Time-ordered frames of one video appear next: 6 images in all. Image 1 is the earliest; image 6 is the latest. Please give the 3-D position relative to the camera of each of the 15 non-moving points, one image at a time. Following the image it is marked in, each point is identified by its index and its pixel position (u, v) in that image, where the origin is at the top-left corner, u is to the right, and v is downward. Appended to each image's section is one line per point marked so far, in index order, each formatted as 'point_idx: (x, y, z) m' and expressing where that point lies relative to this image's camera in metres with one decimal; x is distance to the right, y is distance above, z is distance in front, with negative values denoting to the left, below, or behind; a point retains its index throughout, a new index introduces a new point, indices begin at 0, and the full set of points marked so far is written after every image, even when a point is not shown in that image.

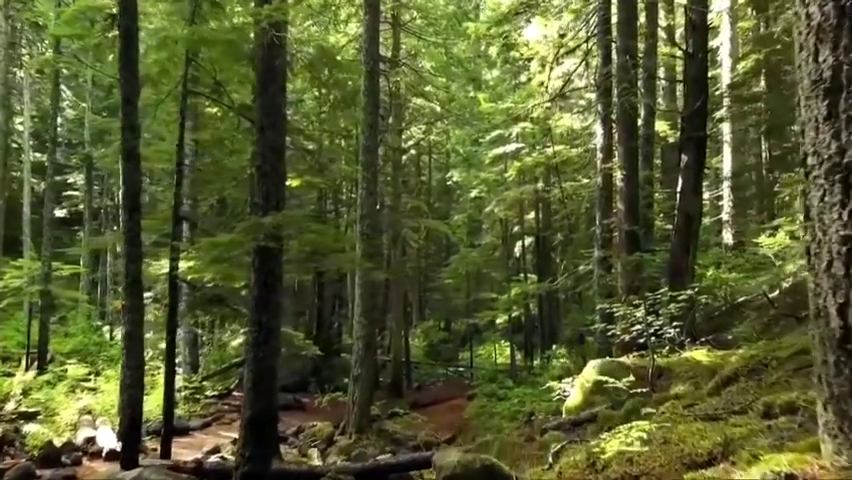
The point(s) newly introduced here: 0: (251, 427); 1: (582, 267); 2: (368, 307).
0: (-2.1, -2.3, +7.8) m
1: (+3.8, -0.7, +15.6) m
2: (-1.5, -1.7, +16.6) m
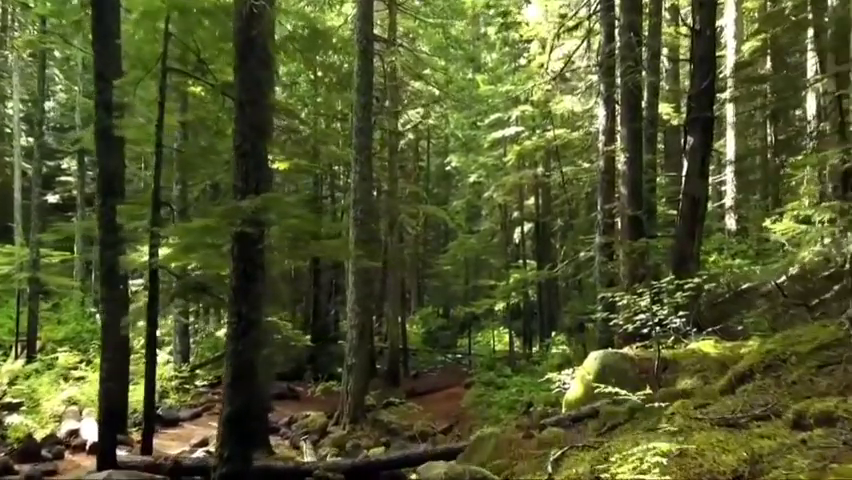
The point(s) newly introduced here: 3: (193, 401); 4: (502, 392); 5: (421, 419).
0: (-2.2, -2.1, +7.3) m
1: (+3.7, -0.3, +15.1) m
2: (-1.6, -1.4, +16.1) m
3: (-6.2, -4.3, +17.2) m
4: (+2.3, -4.6, +19.1) m
5: (-0.1, -5.0, +18.0) m
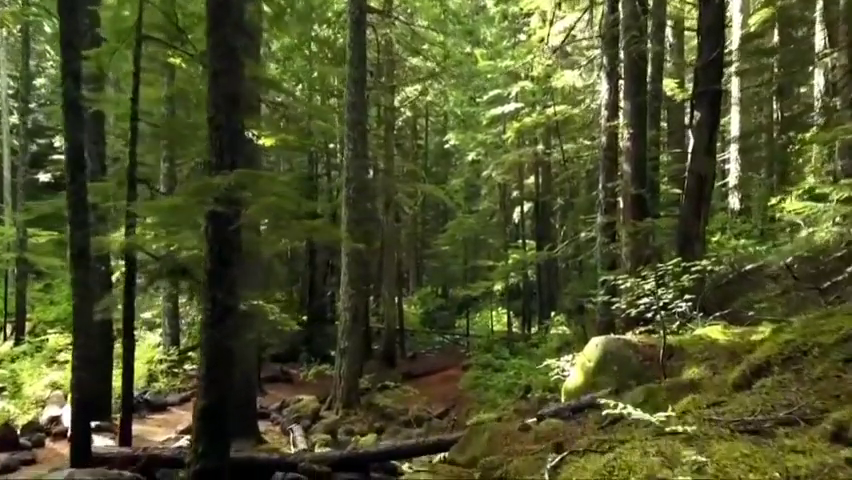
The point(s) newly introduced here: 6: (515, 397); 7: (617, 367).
0: (-2.3, -1.9, +6.8) m
1: (+3.6, +0.1, +14.6) m
2: (-1.7, -0.9, +15.6) m
3: (-6.4, -3.8, +16.8) m
4: (+2.1, -4.0, +18.7) m
5: (-0.3, -4.5, +17.6) m
6: (+2.2, -3.9, +16.1) m
7: (+2.5, -1.7, +8.5) m
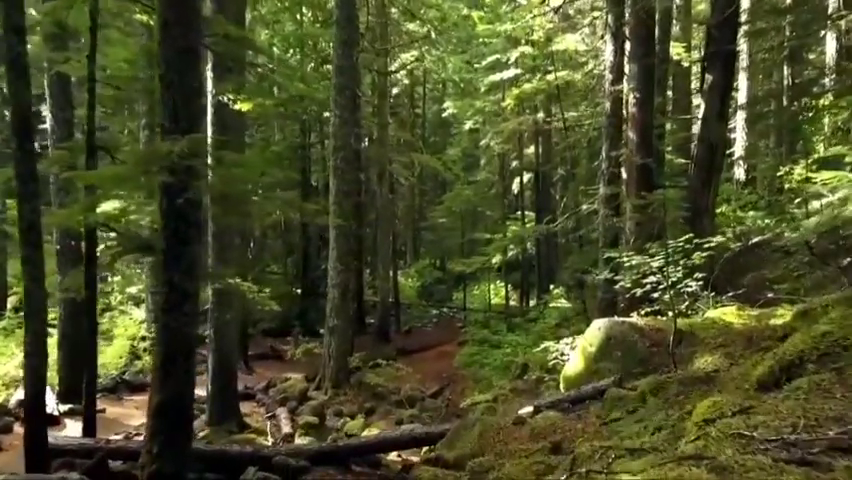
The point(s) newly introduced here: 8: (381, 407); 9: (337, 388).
0: (-2.5, -1.6, +6.1) m
1: (+3.4, +0.7, +13.8) m
2: (-1.9, -0.3, +14.8) m
3: (-6.5, -3.1, +16.2) m
4: (+2.0, -3.2, +18.1) m
5: (-0.4, -3.8, +17.0) m
6: (+2.0, -3.3, +15.4) m
7: (+2.4, -1.4, +7.8) m
8: (-1.0, -3.8, +14.6) m
9: (-2.1, -3.5, +14.9) m
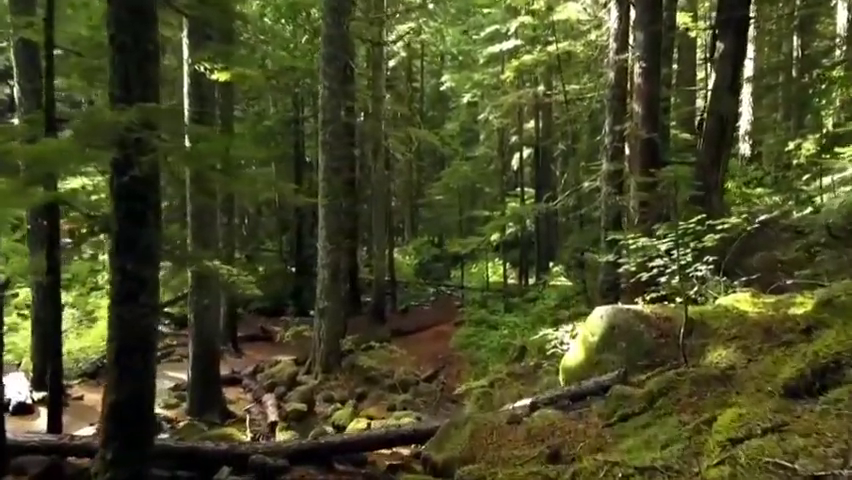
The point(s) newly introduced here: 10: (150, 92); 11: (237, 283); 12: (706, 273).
0: (-2.6, -1.5, +5.5) m
1: (+3.3, +1.2, +13.1) m
2: (-2.0, +0.2, +14.1) m
3: (-6.7, -2.6, +15.6) m
4: (+1.8, -2.6, +17.5) m
5: (-0.6, -3.2, +16.5) m
6: (+1.9, -2.8, +14.9) m
7: (+2.2, -1.2, +7.2) m
8: (-1.2, -3.3, +14.0) m
9: (-2.2, -3.0, +14.4) m
10: (-2.4, +1.3, +5.5) m
11: (-2.7, -0.6, +9.3) m
12: (+3.6, -0.4, +8.1) m
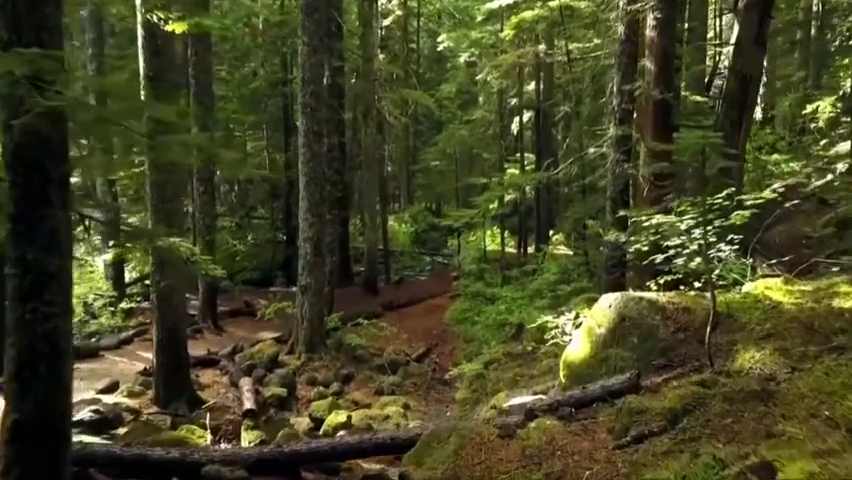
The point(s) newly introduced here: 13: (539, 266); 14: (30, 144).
0: (-2.8, -1.4, +4.5) m
1: (+3.1, +1.7, +11.9) m
2: (-2.2, +0.8, +13.1) m
3: (-6.9, -1.9, +14.7) m
4: (+1.6, -1.8, +16.6) m
5: (-0.8, -2.5, +15.6) m
6: (+1.7, -2.2, +13.9) m
7: (+2.0, -1.0, +6.2) m
8: (-1.4, -2.7, +13.1) m
9: (-2.4, -2.4, +13.4) m
10: (-2.6, +1.4, +4.4) m
11: (-2.9, -0.3, +8.2) m
12: (+3.4, -0.2, +7.1) m
13: (+3.4, -0.8, +19.1) m
14: (-2.6, +0.6, +4.3) m
